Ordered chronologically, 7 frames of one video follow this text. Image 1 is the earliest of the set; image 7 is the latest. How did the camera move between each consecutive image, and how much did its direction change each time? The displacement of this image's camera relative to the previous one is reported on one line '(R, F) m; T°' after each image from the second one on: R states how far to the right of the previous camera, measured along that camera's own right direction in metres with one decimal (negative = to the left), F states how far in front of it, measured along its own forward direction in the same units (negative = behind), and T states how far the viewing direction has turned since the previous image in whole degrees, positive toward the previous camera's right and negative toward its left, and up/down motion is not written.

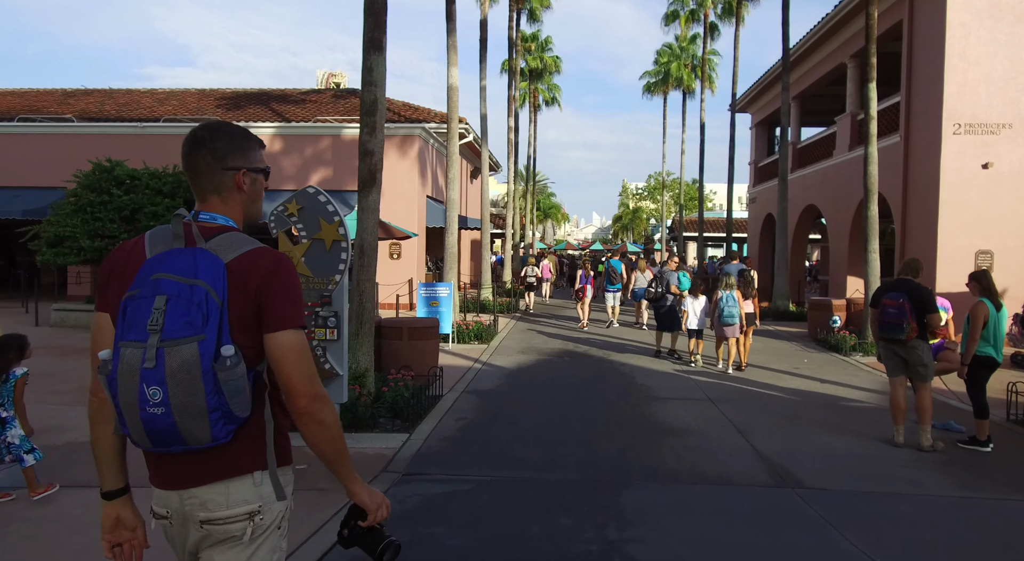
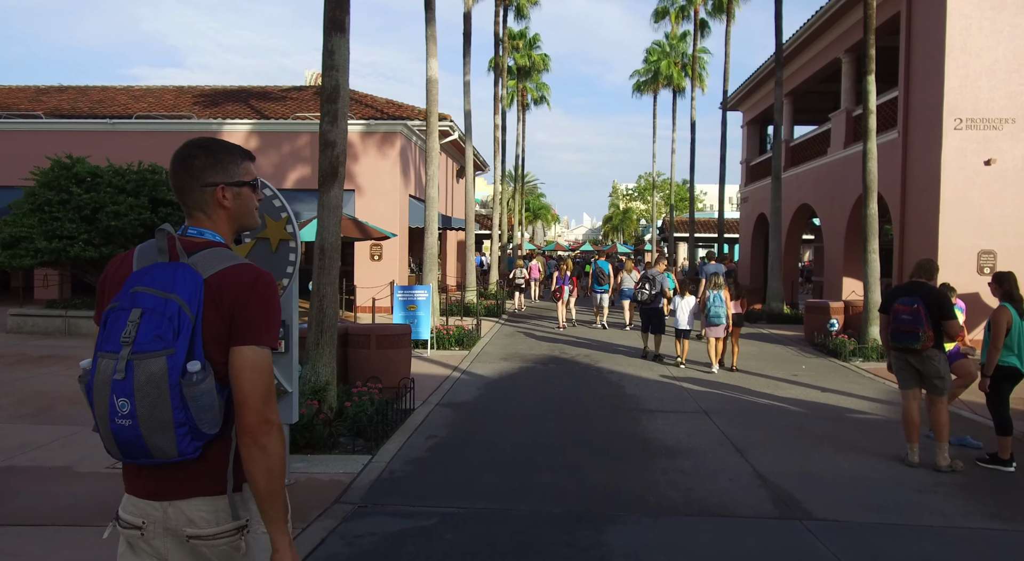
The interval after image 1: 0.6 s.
(+0.2, +0.7) m; +1°
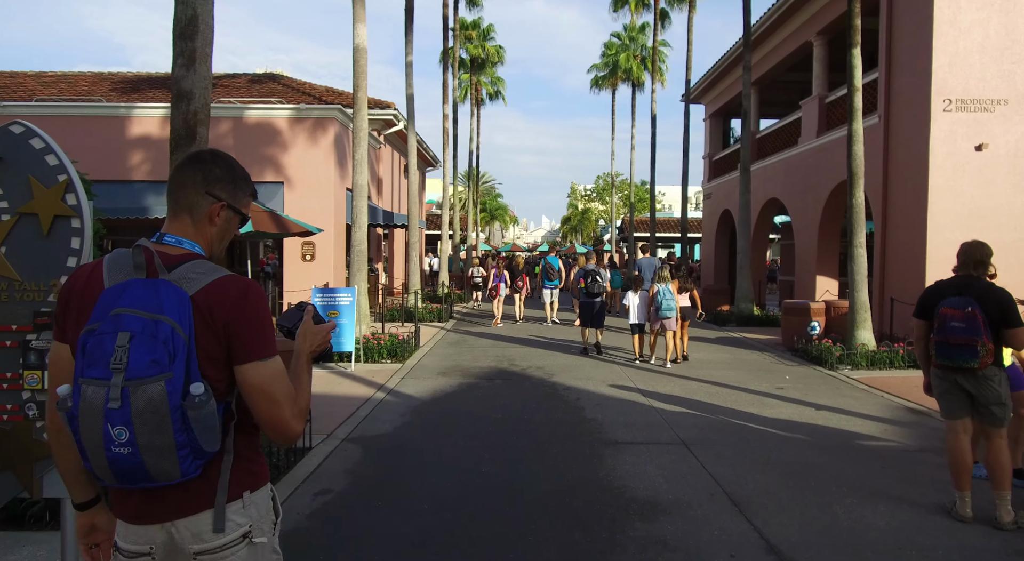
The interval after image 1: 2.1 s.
(+0.3, +1.8) m; +4°
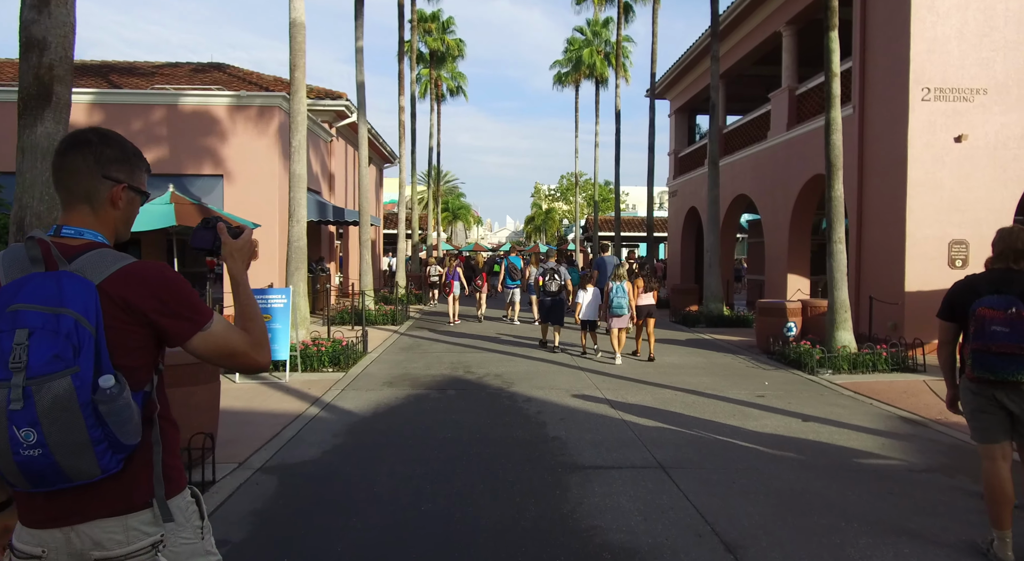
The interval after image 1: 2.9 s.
(+0.2, +1.0) m; +3°
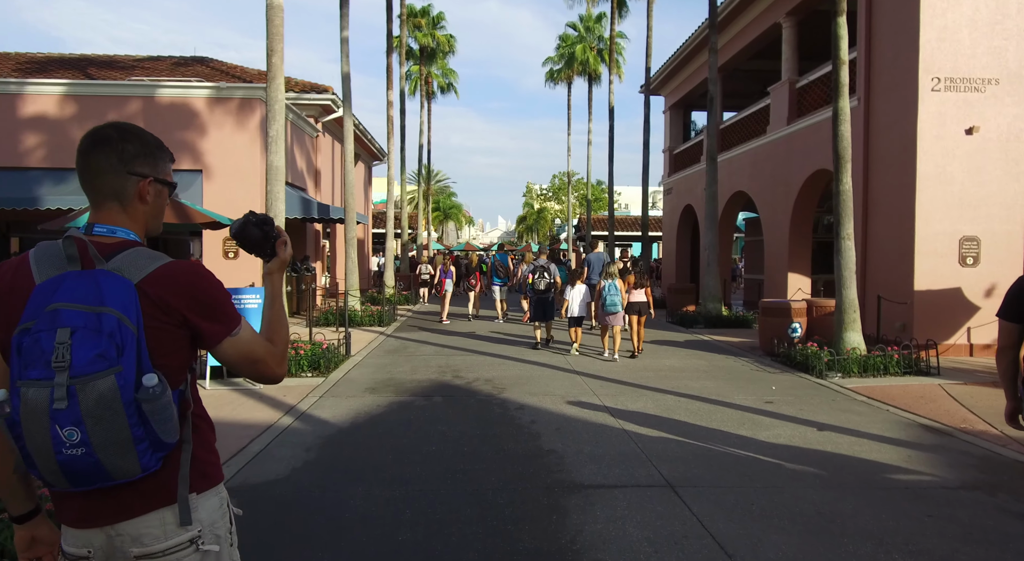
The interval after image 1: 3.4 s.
(0.0, +0.6) m; +1°
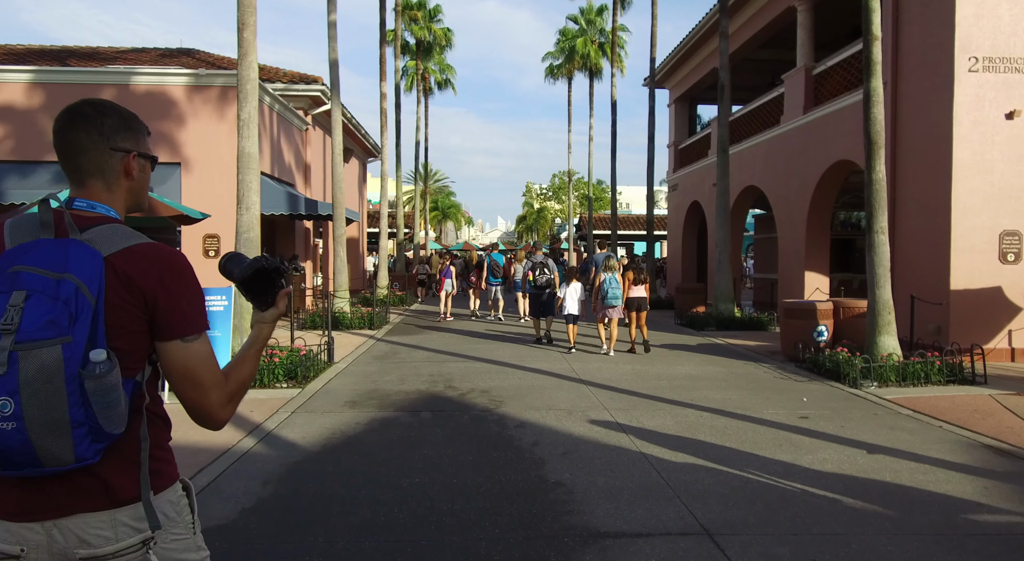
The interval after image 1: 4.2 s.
(0.0, +1.0) m; 0°
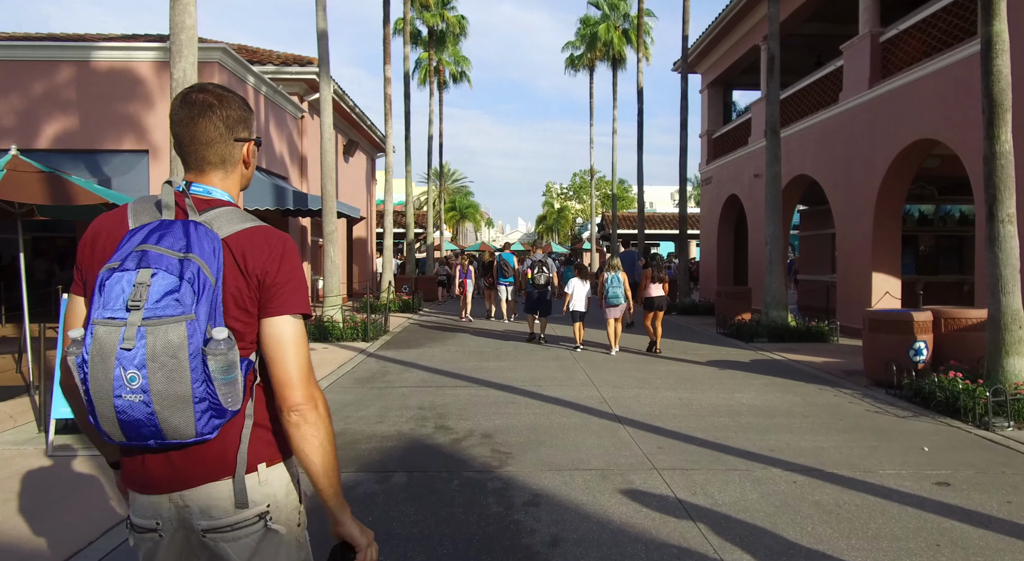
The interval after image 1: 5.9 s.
(+0.1, +2.0) m; -2°
